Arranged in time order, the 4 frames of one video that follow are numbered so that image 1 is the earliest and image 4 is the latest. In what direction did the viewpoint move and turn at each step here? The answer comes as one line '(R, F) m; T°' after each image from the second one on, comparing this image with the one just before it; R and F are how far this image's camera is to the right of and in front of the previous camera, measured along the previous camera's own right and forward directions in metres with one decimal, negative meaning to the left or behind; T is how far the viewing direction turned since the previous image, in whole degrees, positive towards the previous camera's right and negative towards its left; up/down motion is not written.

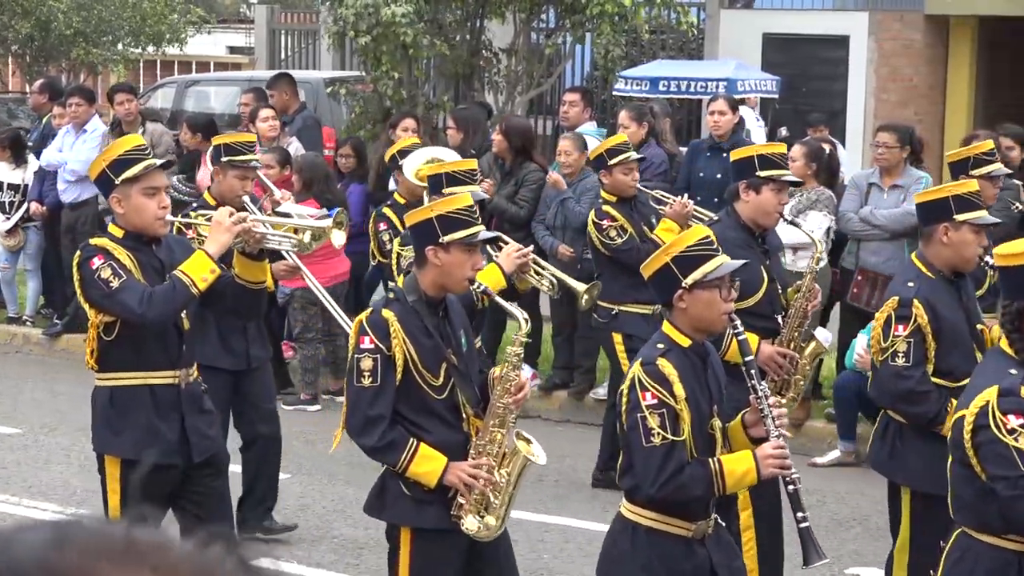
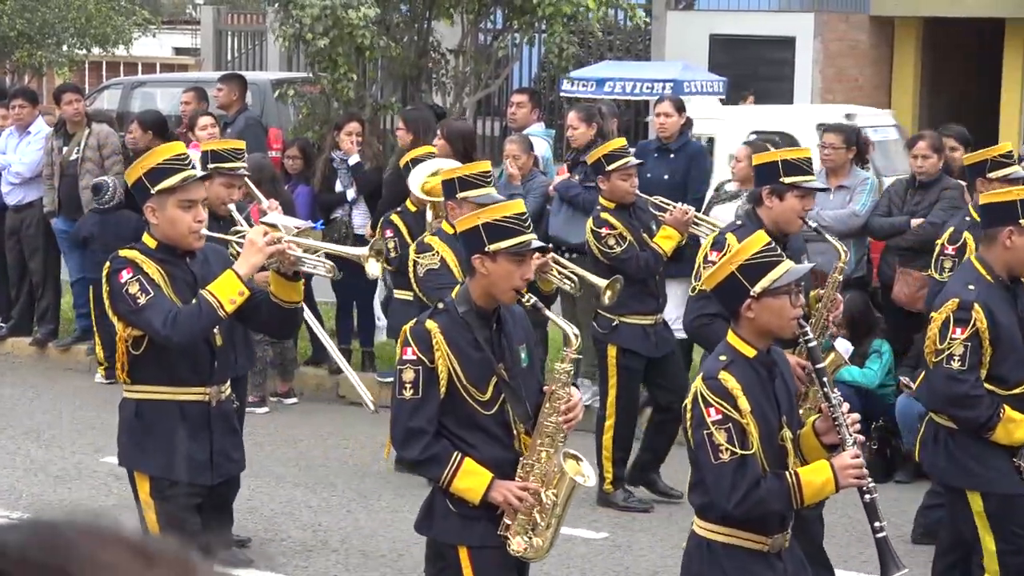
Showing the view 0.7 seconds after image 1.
(-0.2, +0.2) m; +2°
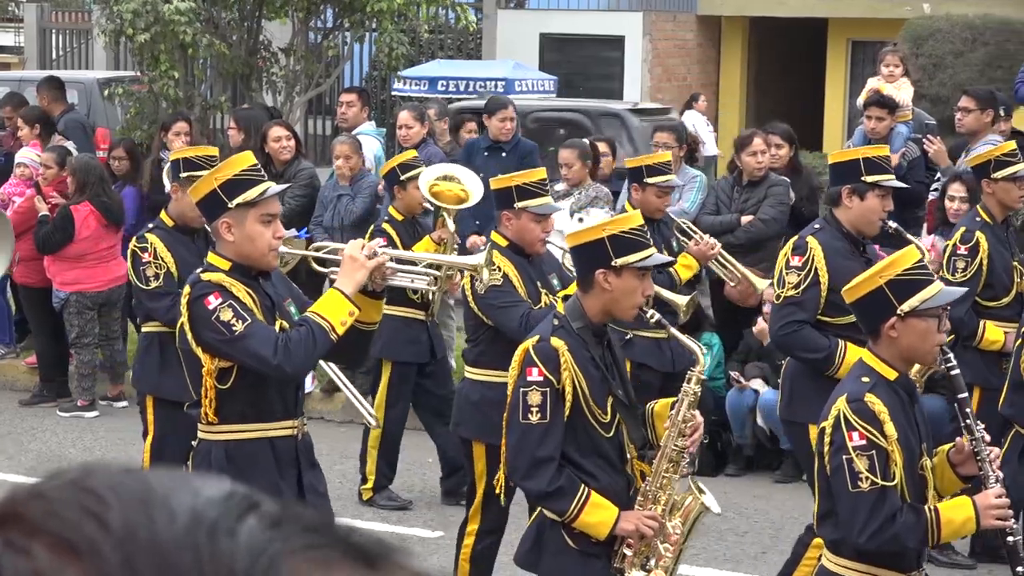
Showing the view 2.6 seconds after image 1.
(-0.6, +0.4) m; +5°
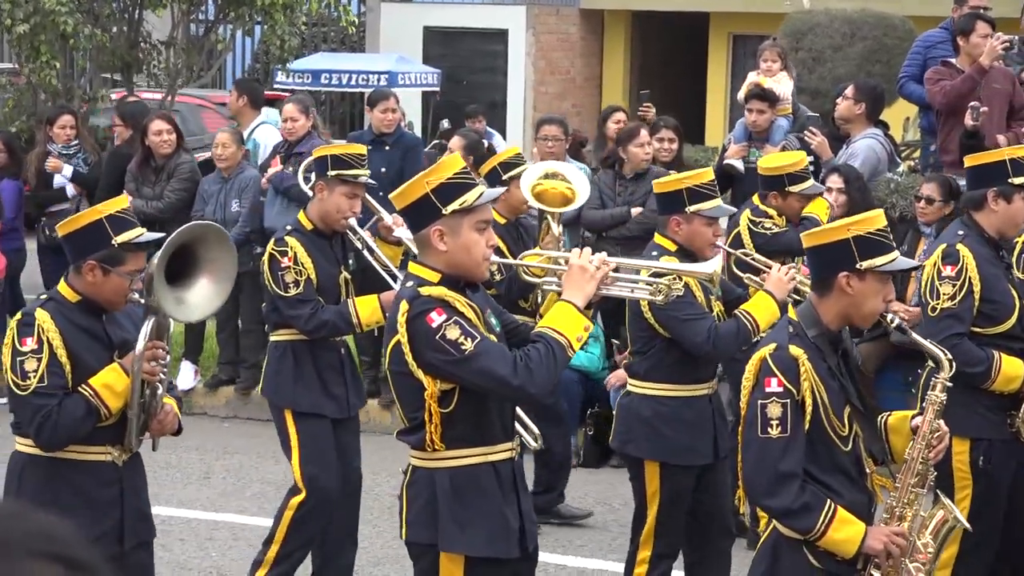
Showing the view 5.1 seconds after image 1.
(-0.8, +0.3) m; +3°
